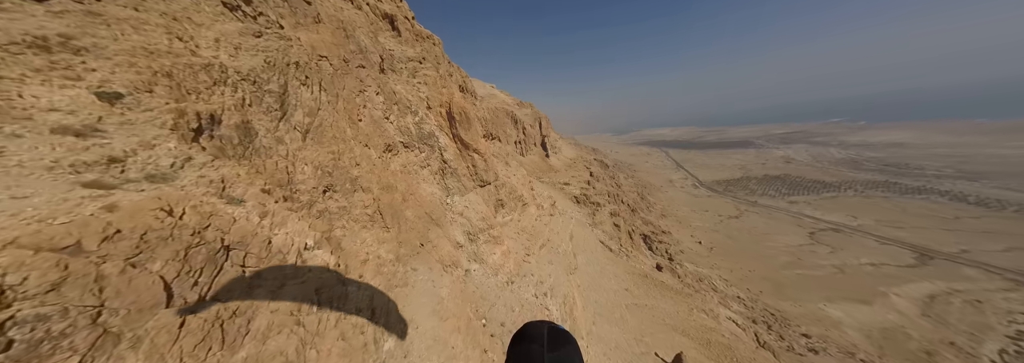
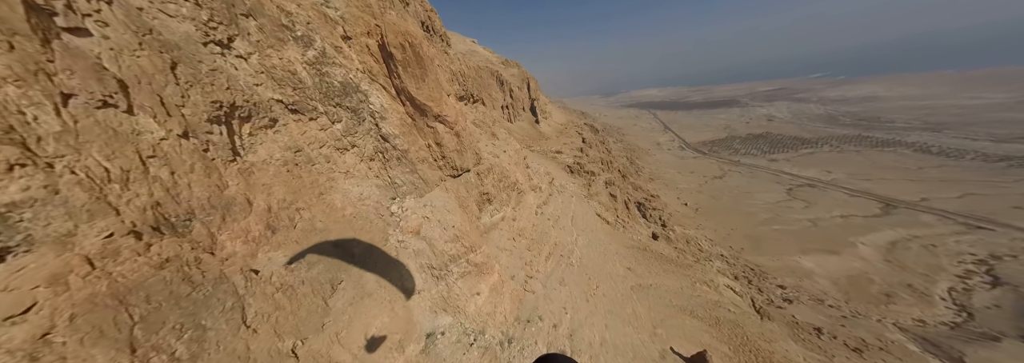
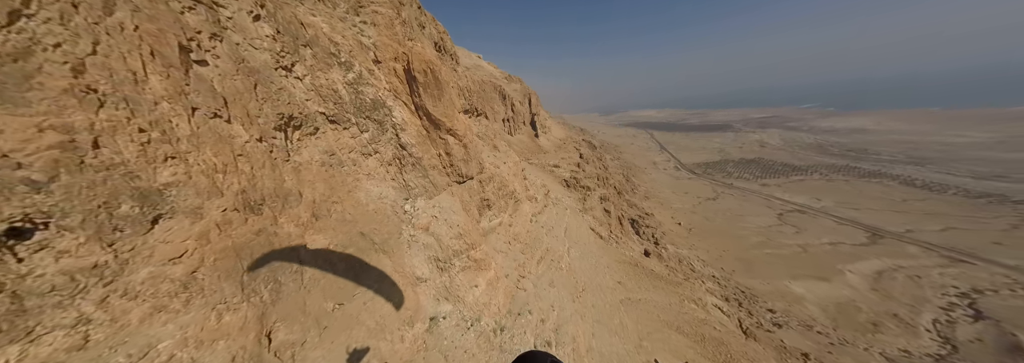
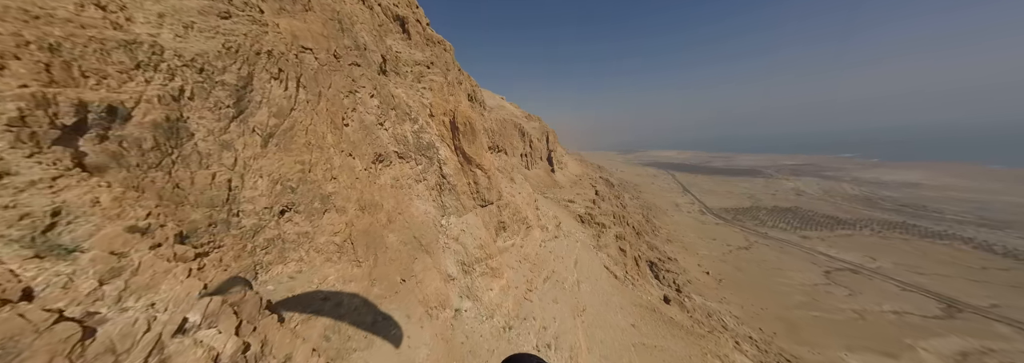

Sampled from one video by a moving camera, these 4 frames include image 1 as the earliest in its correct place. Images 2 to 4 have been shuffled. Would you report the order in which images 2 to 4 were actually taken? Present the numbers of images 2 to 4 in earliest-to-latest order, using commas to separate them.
4, 3, 2
